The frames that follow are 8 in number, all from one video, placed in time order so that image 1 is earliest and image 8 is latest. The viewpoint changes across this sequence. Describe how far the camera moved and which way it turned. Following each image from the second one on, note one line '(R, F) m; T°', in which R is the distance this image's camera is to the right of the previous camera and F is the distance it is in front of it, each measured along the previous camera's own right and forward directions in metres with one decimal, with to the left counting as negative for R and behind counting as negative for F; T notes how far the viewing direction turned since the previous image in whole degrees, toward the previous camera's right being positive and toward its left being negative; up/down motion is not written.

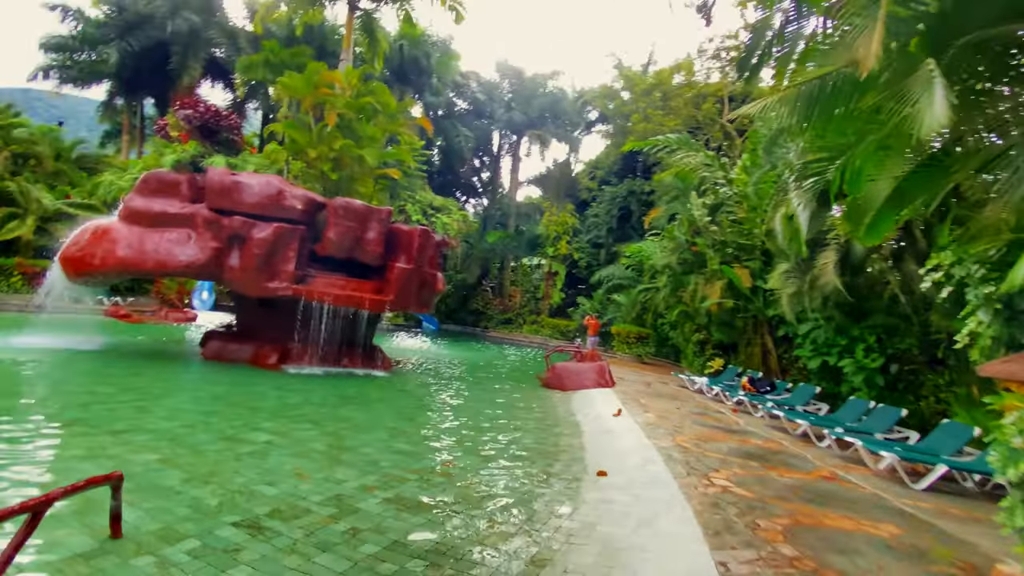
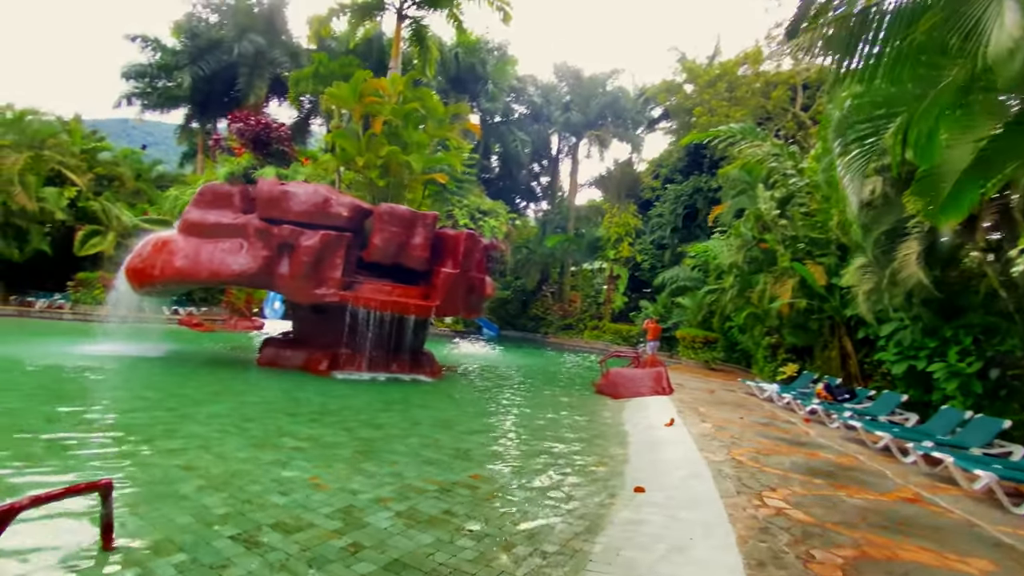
(+0.4, +0.4) m; -7°
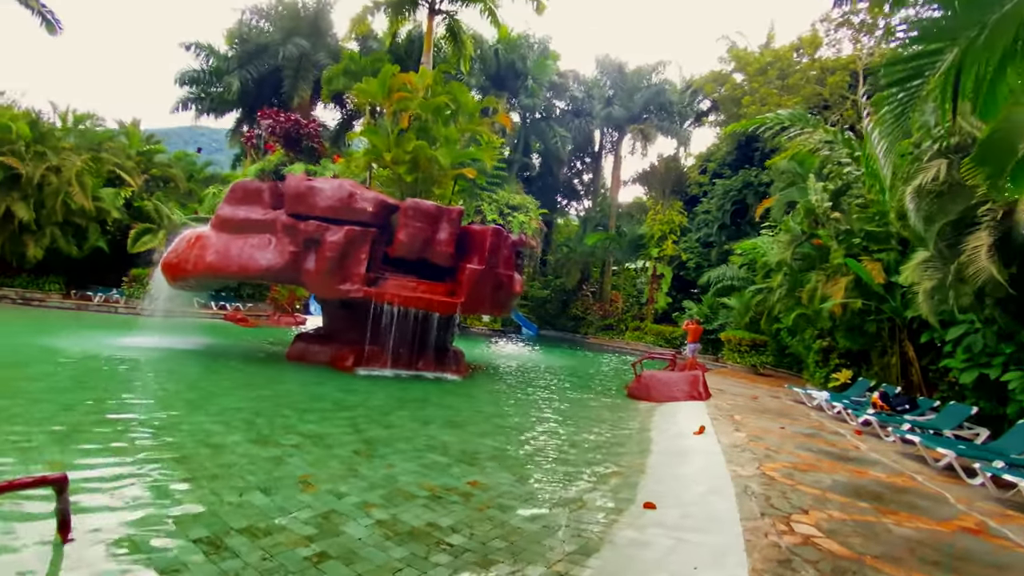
(+0.4, +0.4) m; -5°
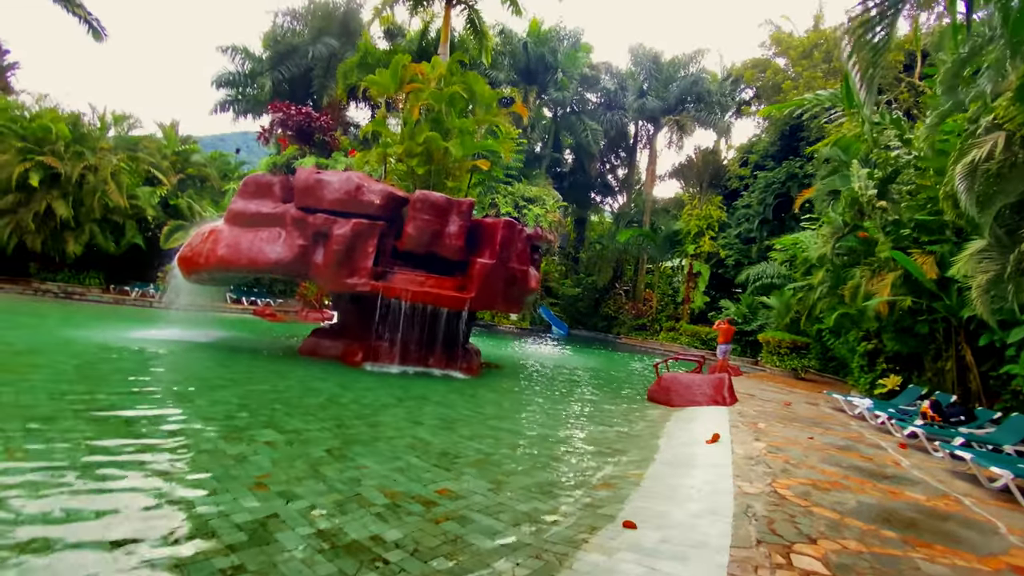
(+0.5, +0.5) m; -5°
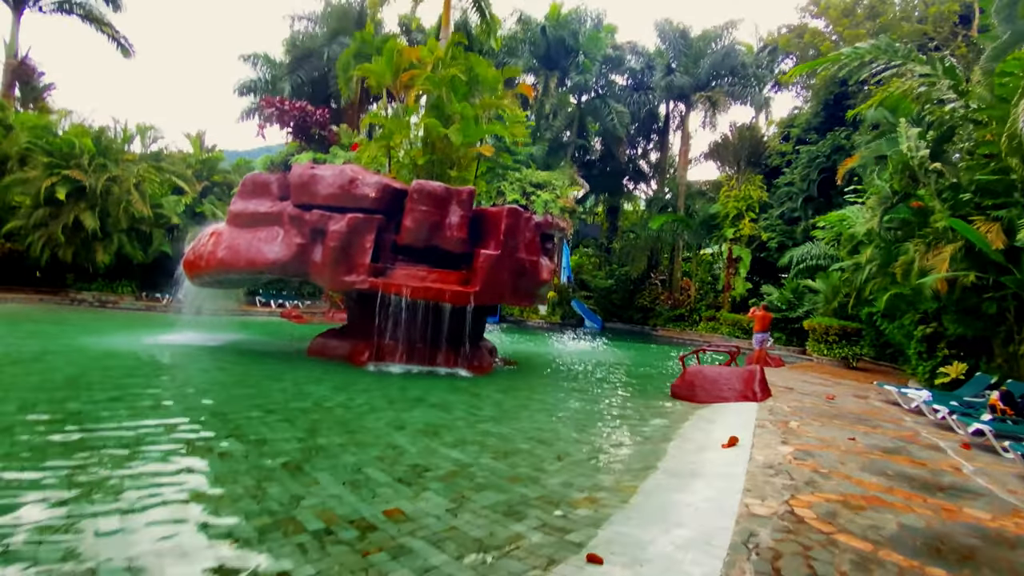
(+0.6, +0.7) m; -5°
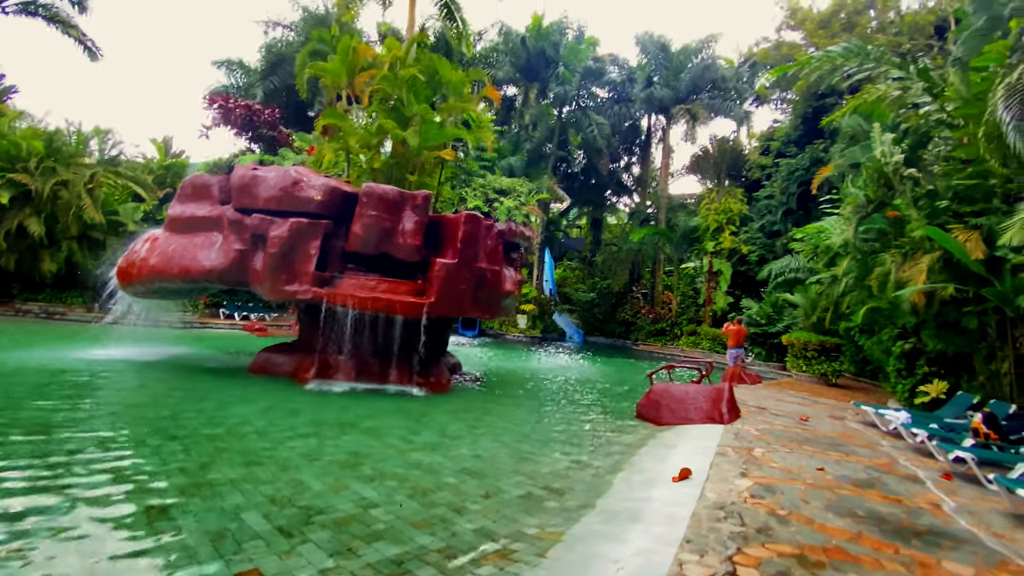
(+0.6, +0.6) m; +1°
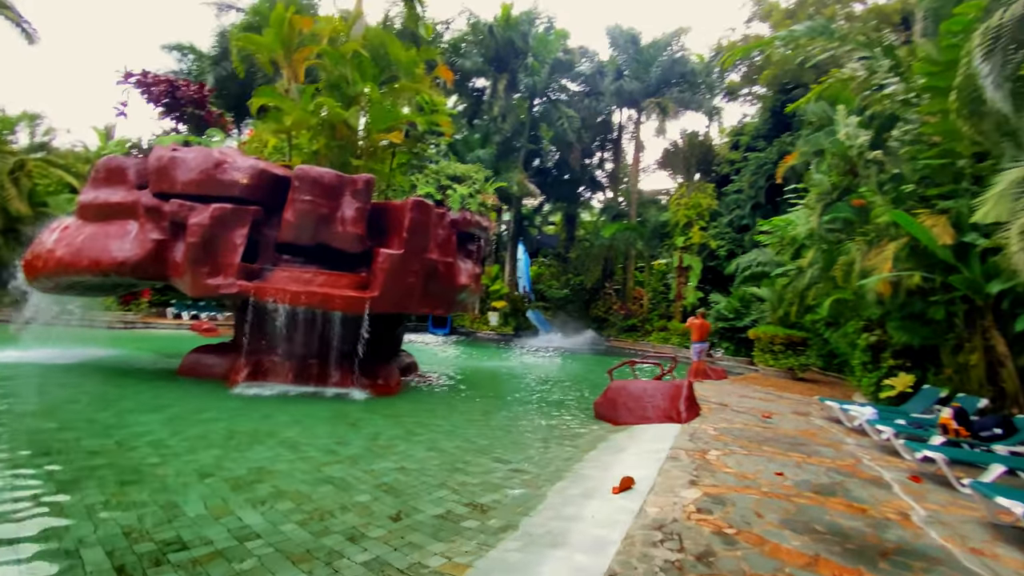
(+0.5, +0.6) m; +2°
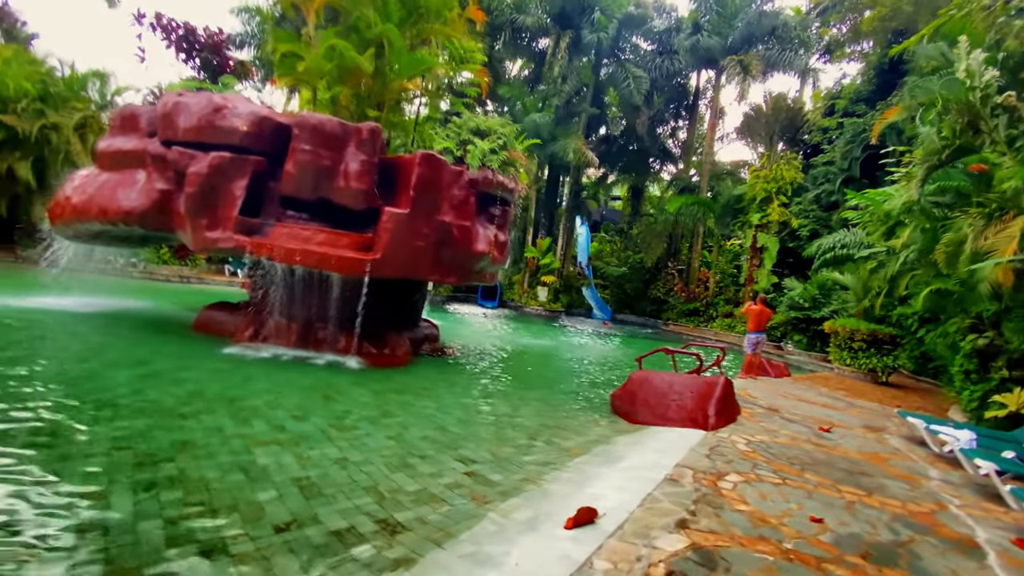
(+0.8, +1.0) m; -8°
